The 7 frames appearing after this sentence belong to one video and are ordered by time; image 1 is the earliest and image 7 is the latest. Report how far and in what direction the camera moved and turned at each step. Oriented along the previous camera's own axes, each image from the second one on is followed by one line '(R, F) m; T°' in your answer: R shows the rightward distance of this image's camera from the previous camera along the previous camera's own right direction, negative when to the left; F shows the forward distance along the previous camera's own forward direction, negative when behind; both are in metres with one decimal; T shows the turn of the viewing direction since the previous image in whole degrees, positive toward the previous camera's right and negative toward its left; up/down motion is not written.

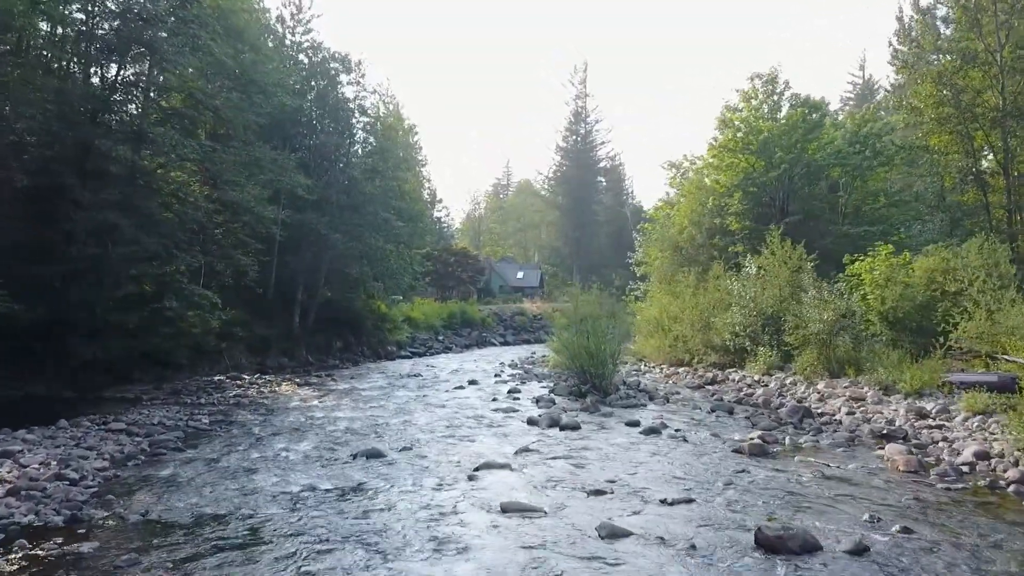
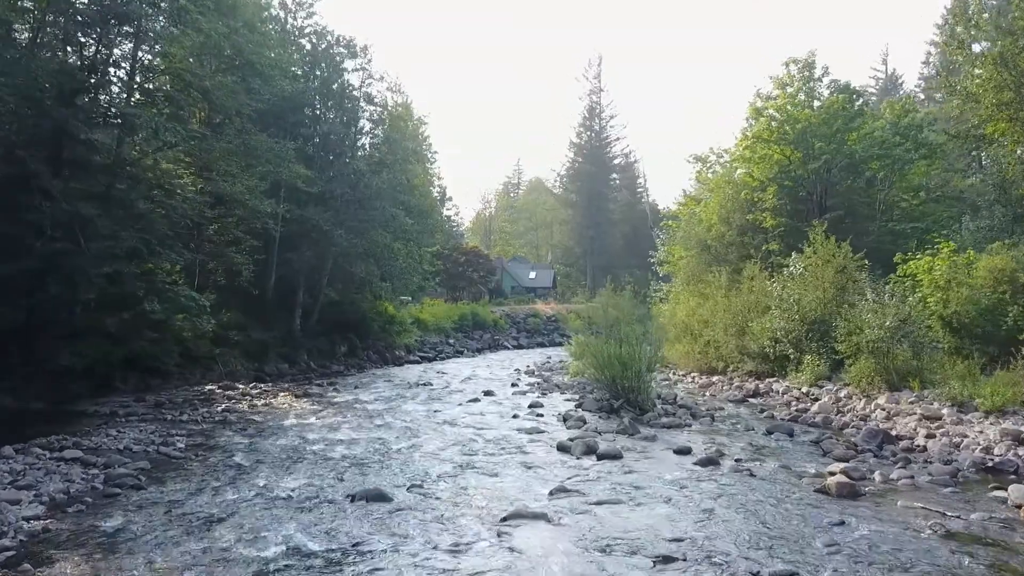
(-0.2, +1.7) m; -1°
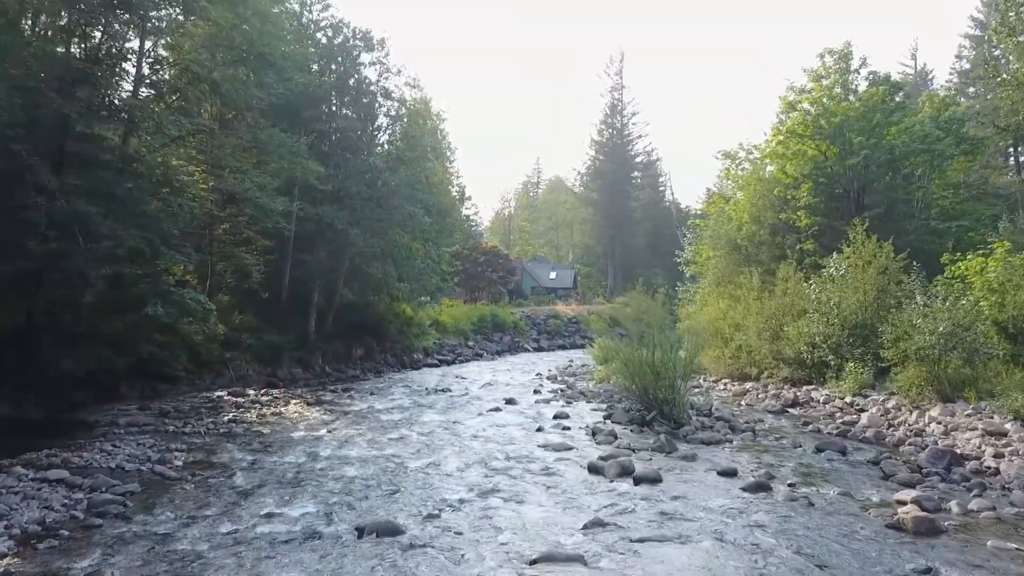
(-0.1, +0.9) m; -1°
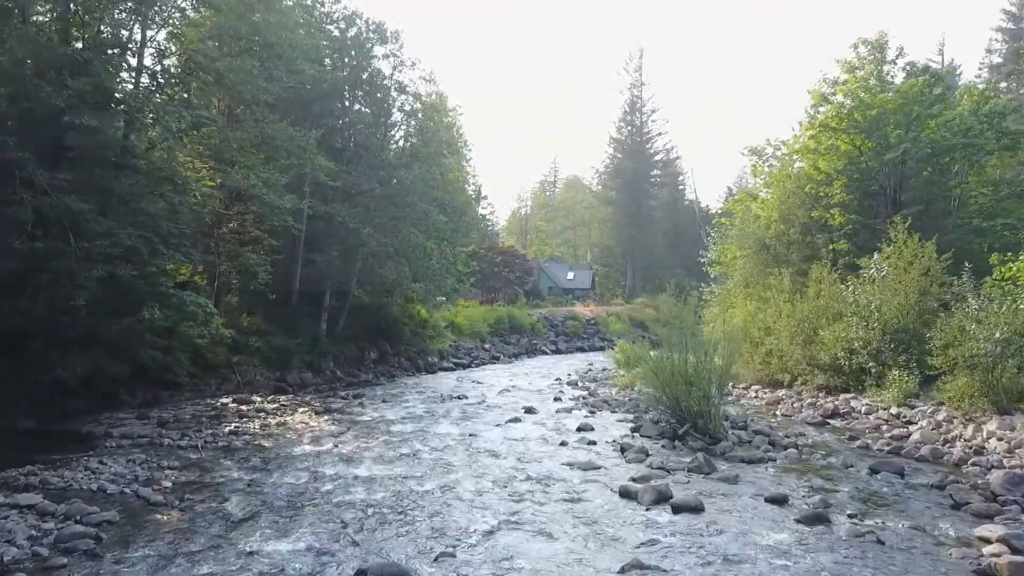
(-0.1, +0.9) m; -1°
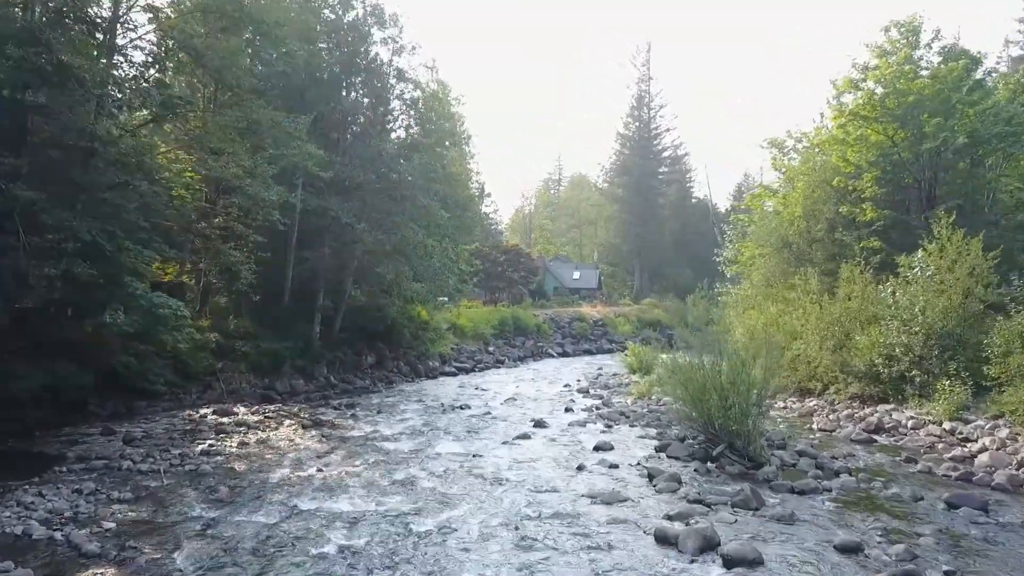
(-0.1, +1.4) m; 0°
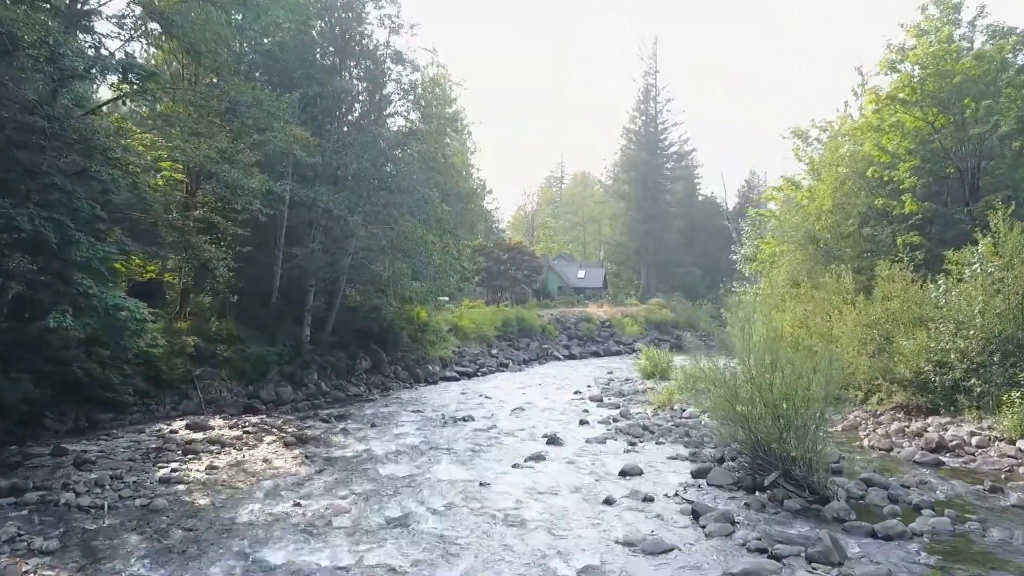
(-0.2, +1.6) m; 0°
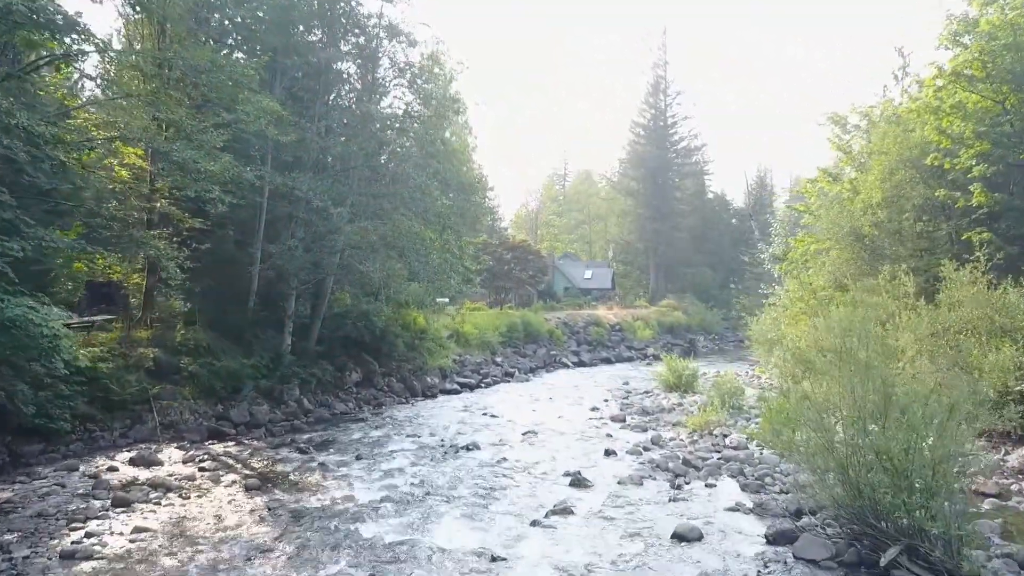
(-0.2, +2.3) m; 0°
